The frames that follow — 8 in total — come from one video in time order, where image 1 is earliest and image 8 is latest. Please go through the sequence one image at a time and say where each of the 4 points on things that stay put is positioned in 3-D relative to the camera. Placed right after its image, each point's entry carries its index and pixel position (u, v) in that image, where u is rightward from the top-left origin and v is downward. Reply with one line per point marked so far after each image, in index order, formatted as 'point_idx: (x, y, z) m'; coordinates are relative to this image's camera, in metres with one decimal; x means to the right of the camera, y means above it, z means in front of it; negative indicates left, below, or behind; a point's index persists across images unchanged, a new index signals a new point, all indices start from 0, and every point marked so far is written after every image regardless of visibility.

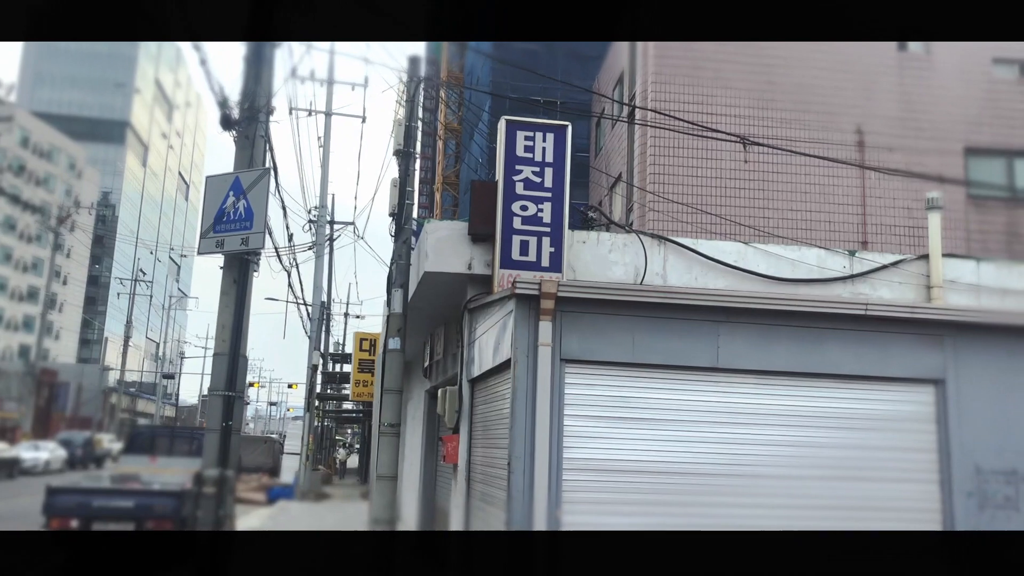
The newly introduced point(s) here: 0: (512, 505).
0: (0.0, -1.4, +5.4) m
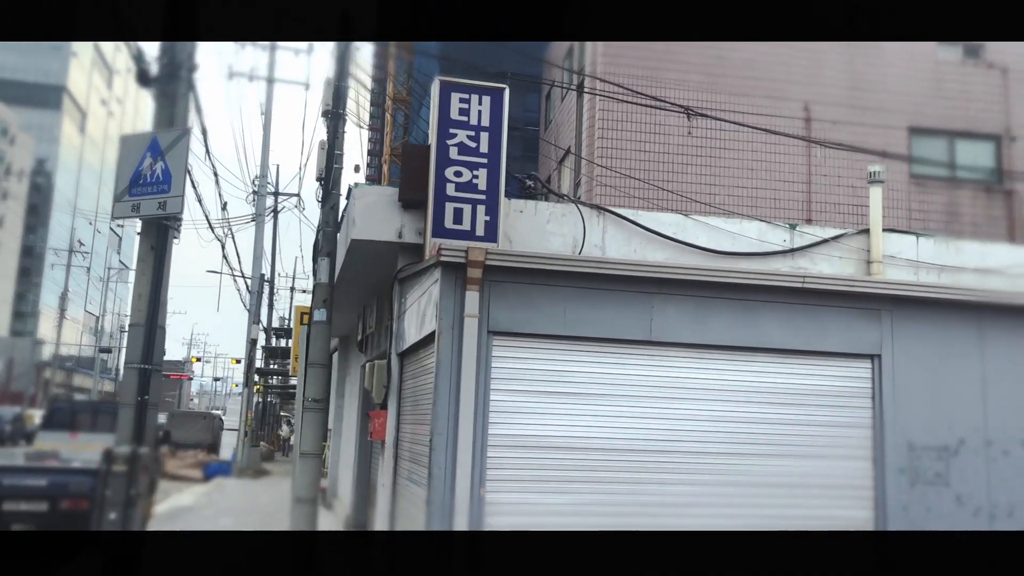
0: (-0.5, -1.2, +5.1) m
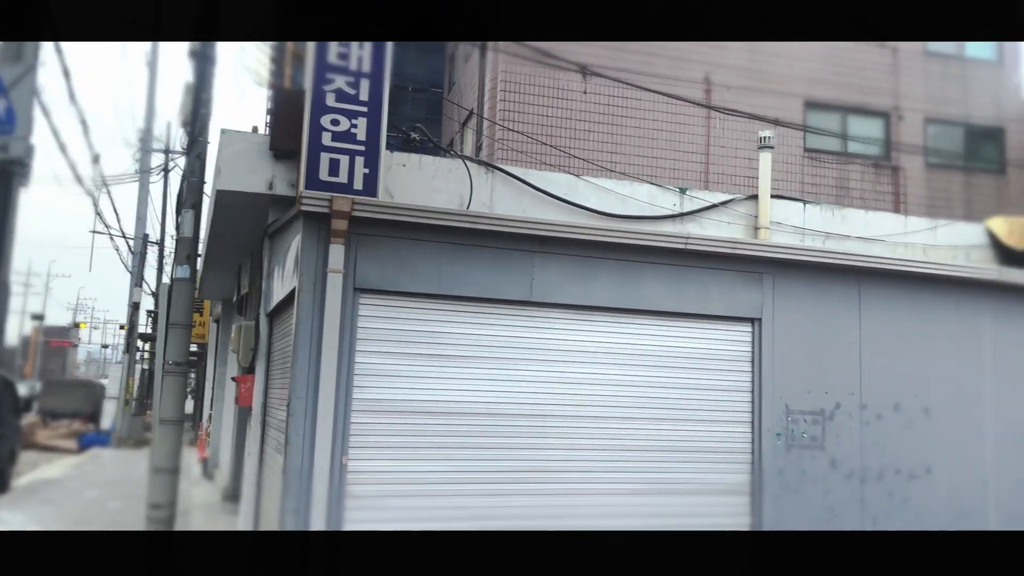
0: (-1.2, -0.9, +4.8) m
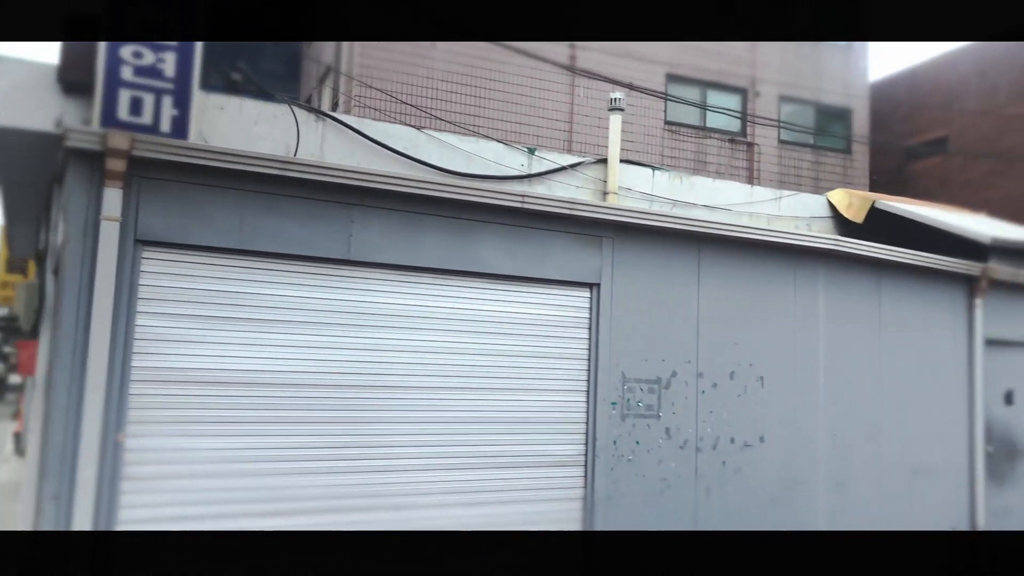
0: (-2.2, -0.7, +4.1) m
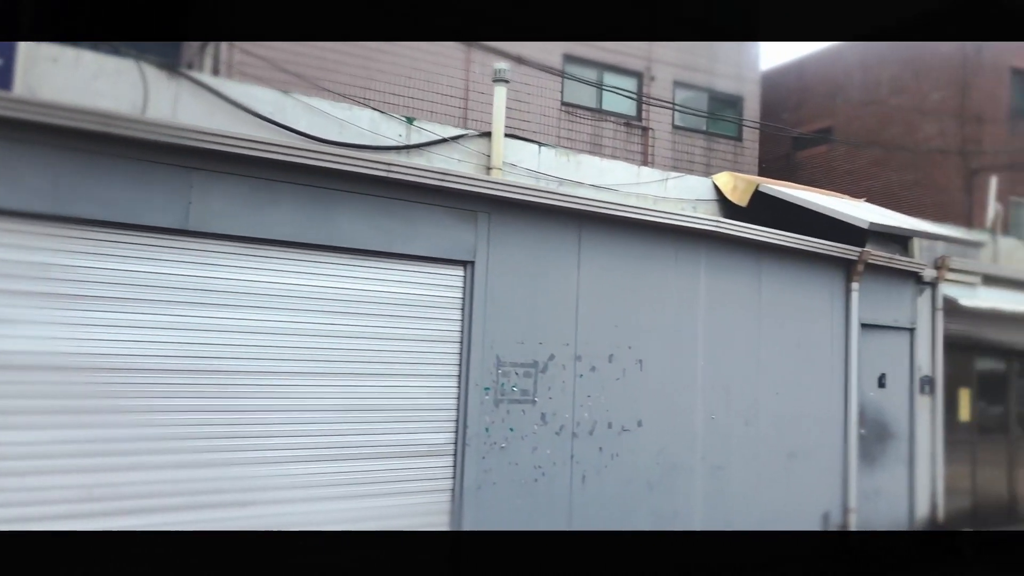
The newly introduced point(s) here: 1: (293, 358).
0: (-2.8, -0.5, +3.5) m
1: (-1.2, -0.4, +4.6) m
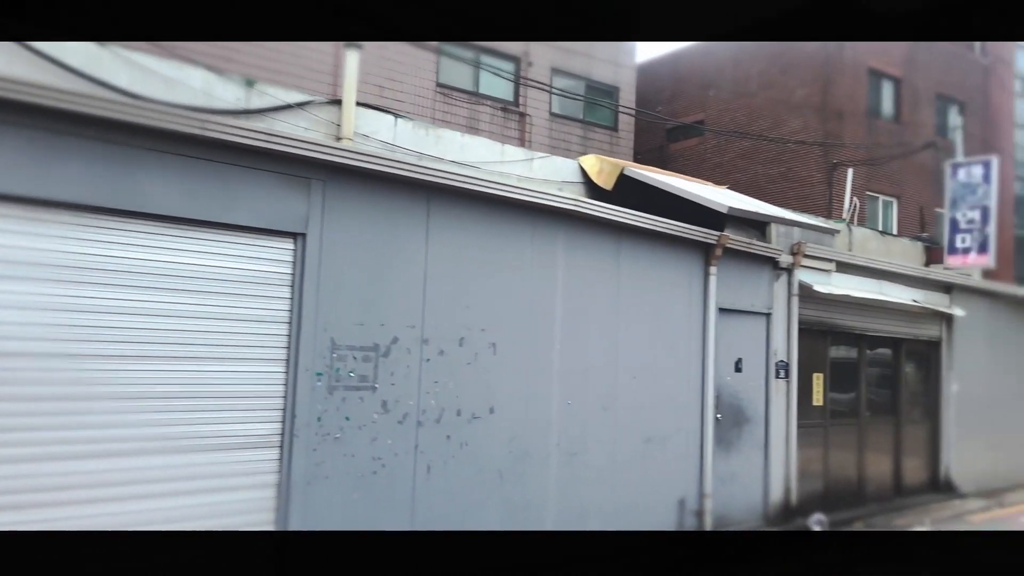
0: (-3.5, -0.4, +2.7) m
1: (-2.0, -0.2, +4.0) m
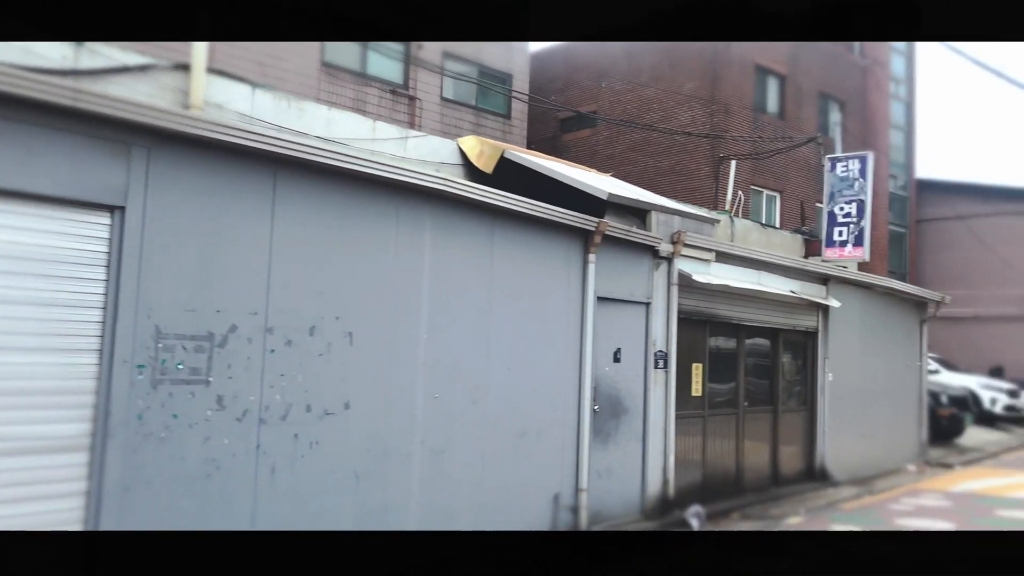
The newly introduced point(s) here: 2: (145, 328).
0: (-4.0, -0.3, +1.9) m
1: (-2.7, -0.2, +3.4) m
2: (-1.9, -0.2, +4.3) m
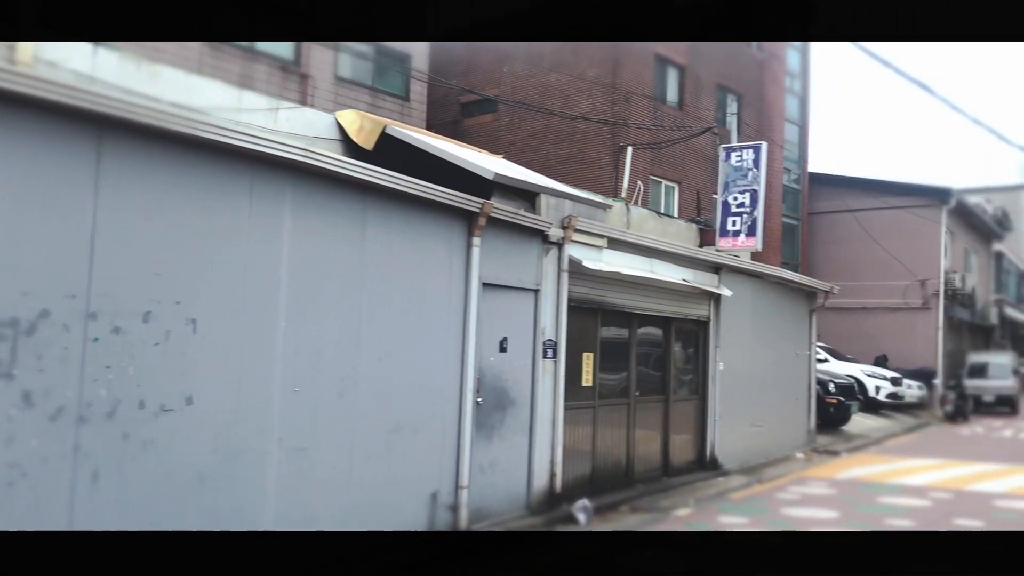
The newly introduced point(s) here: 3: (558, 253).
0: (-4.4, -0.2, +1.0) m
1: (-3.2, -0.1, +2.6) m
2: (-2.5, -0.1, +3.6) m
3: (+0.4, +0.3, +7.9) m
